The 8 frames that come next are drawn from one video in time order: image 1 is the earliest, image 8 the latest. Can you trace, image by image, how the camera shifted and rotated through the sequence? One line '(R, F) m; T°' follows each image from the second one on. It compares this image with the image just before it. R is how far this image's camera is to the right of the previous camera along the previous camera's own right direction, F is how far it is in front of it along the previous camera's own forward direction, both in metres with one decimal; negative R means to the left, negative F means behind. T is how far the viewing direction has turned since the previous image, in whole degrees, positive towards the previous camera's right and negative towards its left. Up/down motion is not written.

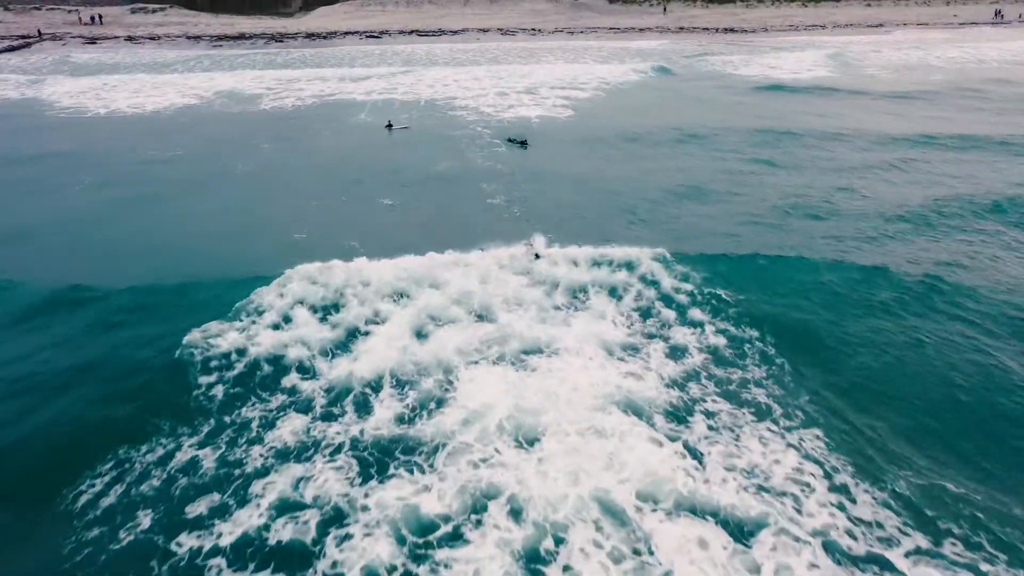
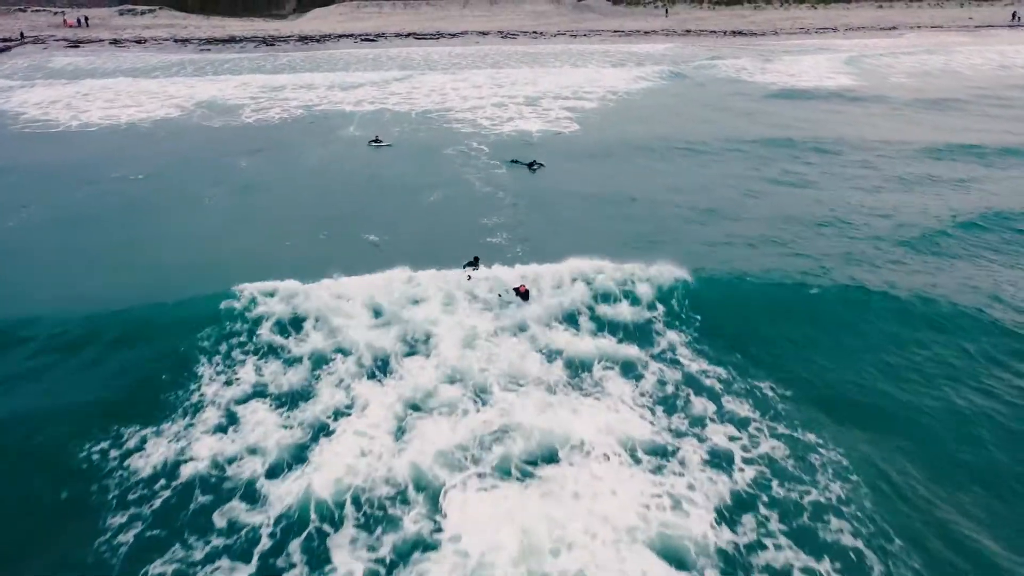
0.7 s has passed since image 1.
(0.0, +2.2) m; 0°
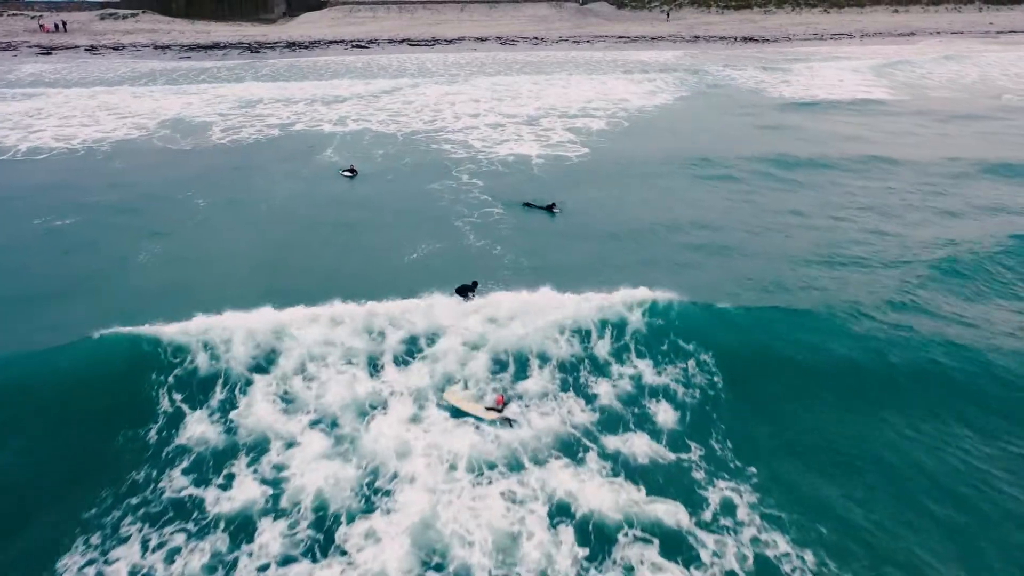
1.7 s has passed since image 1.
(0.0, +3.0) m; 0°
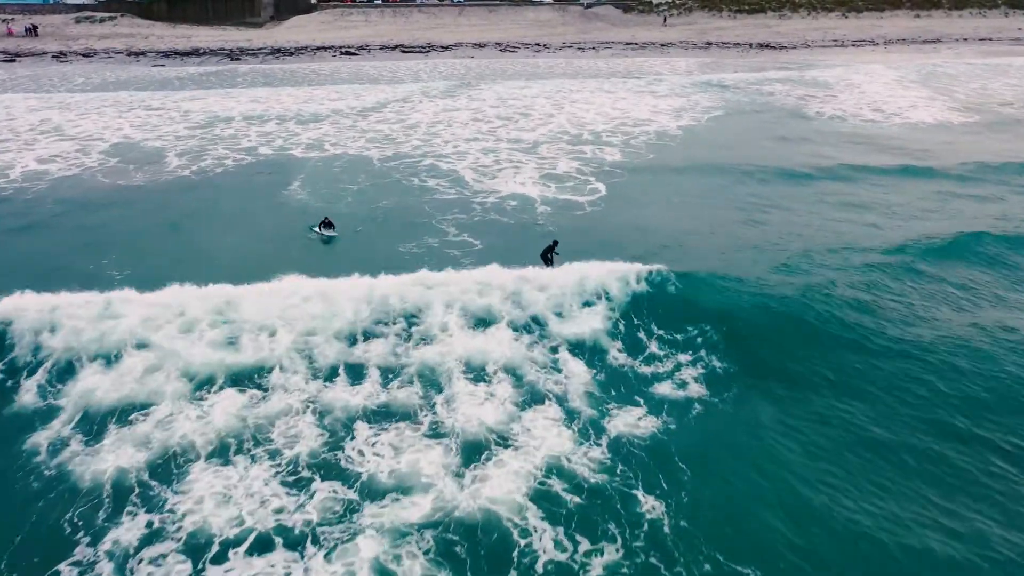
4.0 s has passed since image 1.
(-0.1, +3.7) m; 0°
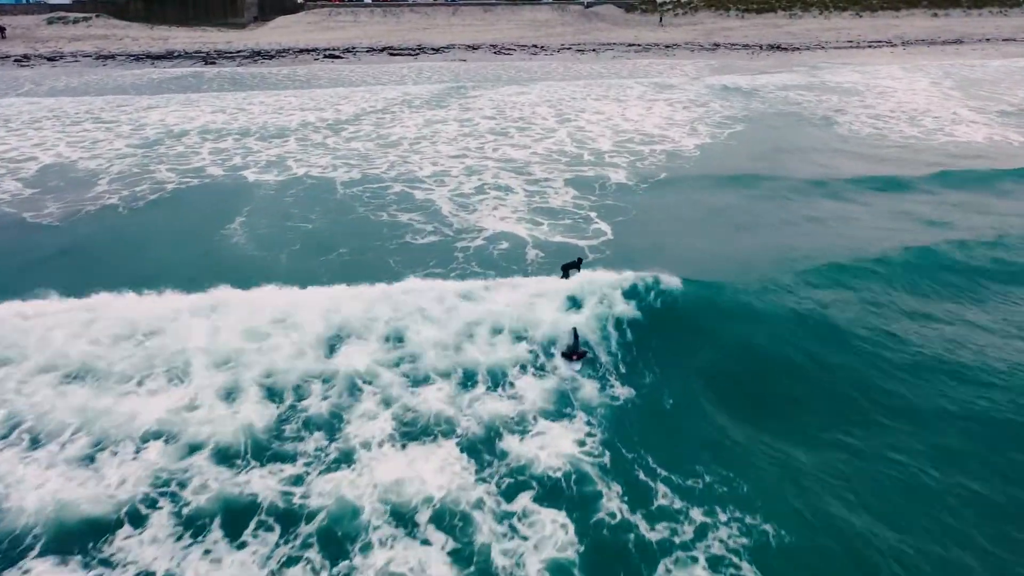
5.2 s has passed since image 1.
(+0.2, +3.2) m; 0°
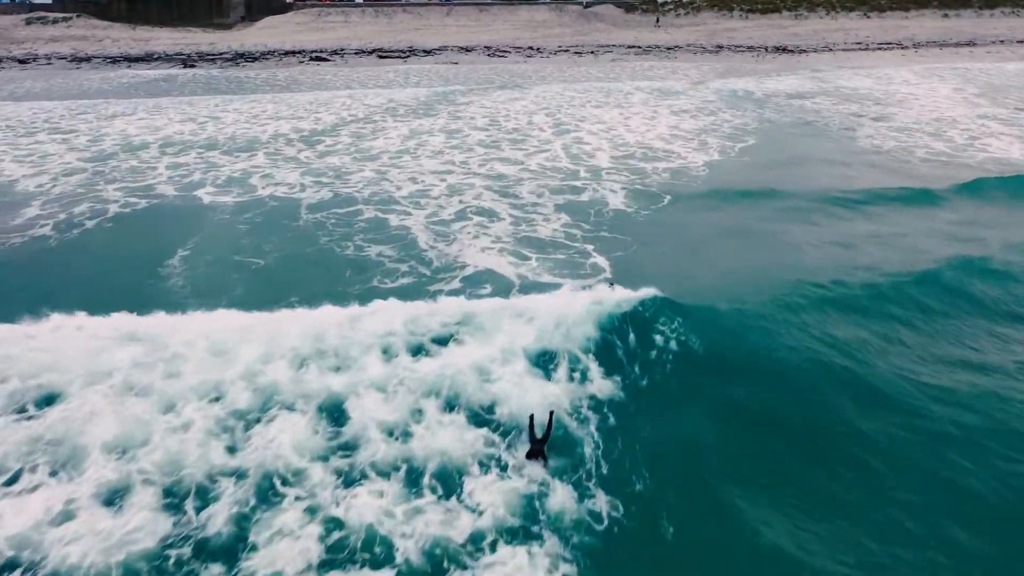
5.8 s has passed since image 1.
(+0.2, +2.1) m; 0°
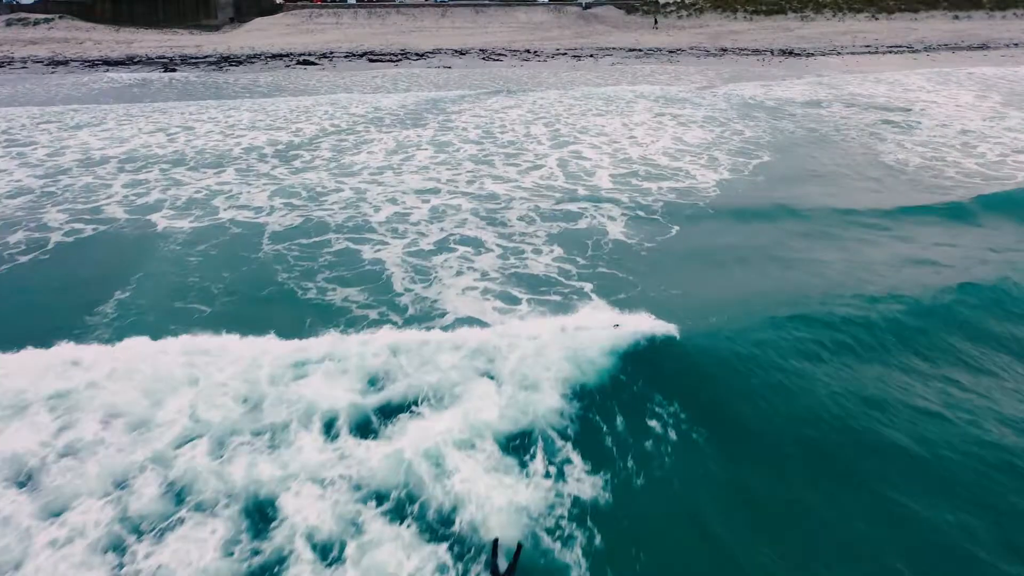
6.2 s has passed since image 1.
(+0.2, +1.8) m; 0°
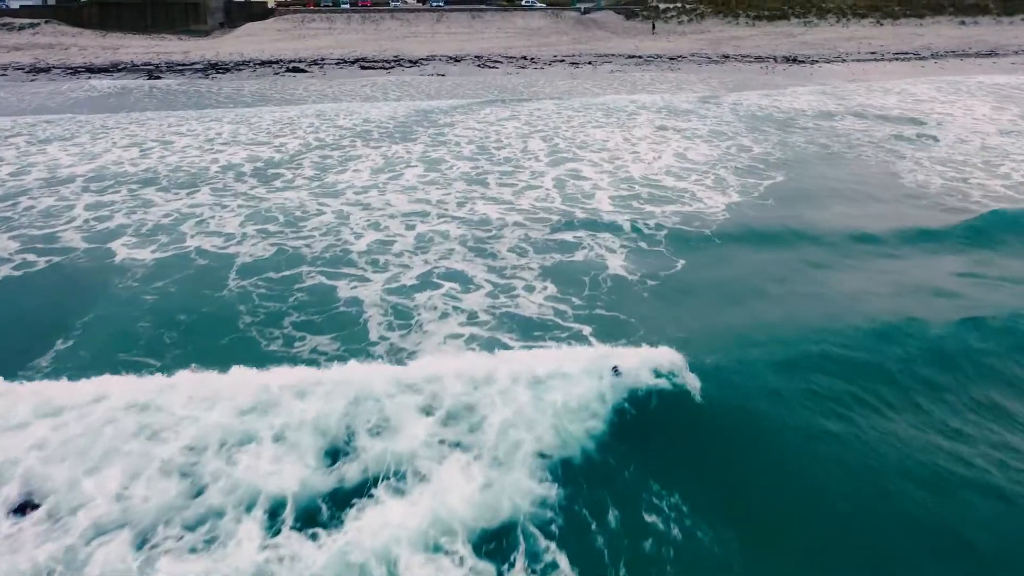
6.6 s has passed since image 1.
(+0.1, +1.3) m; 0°
